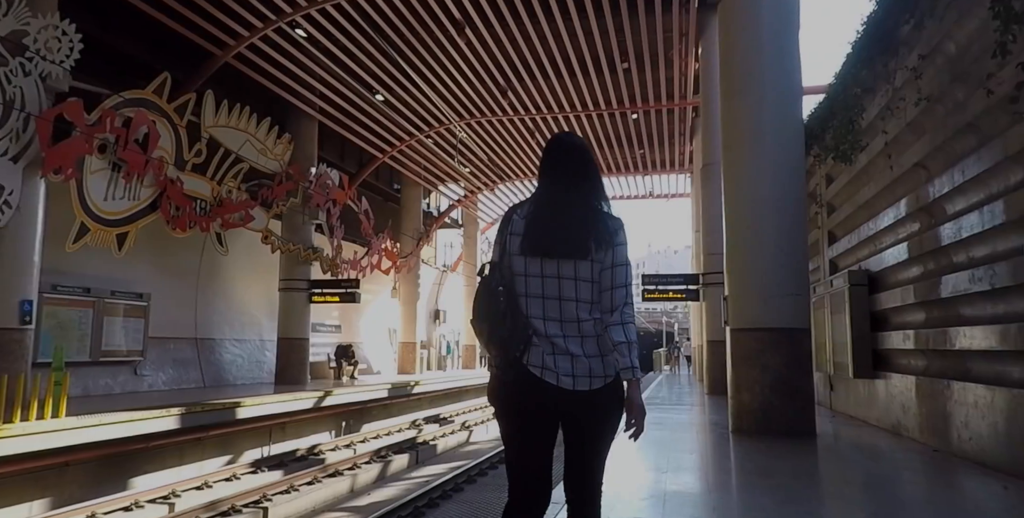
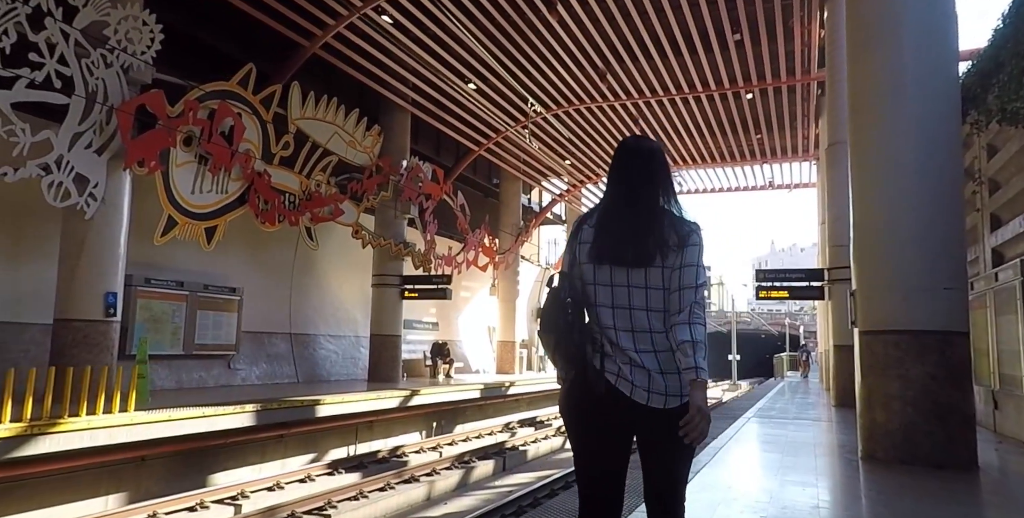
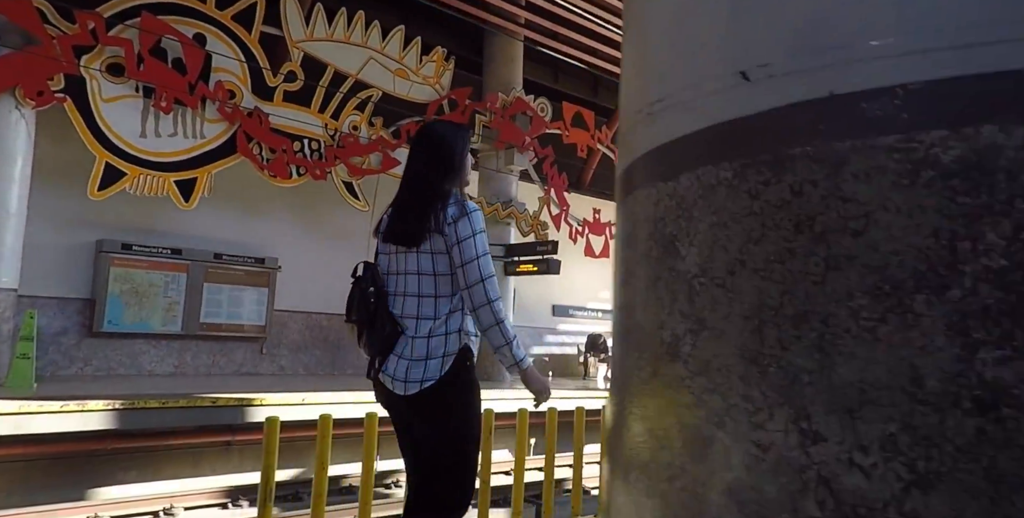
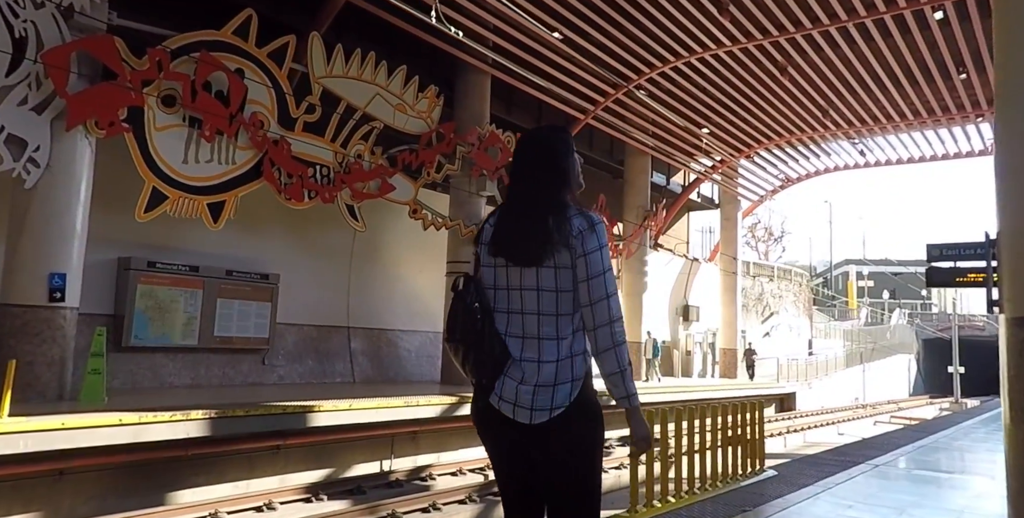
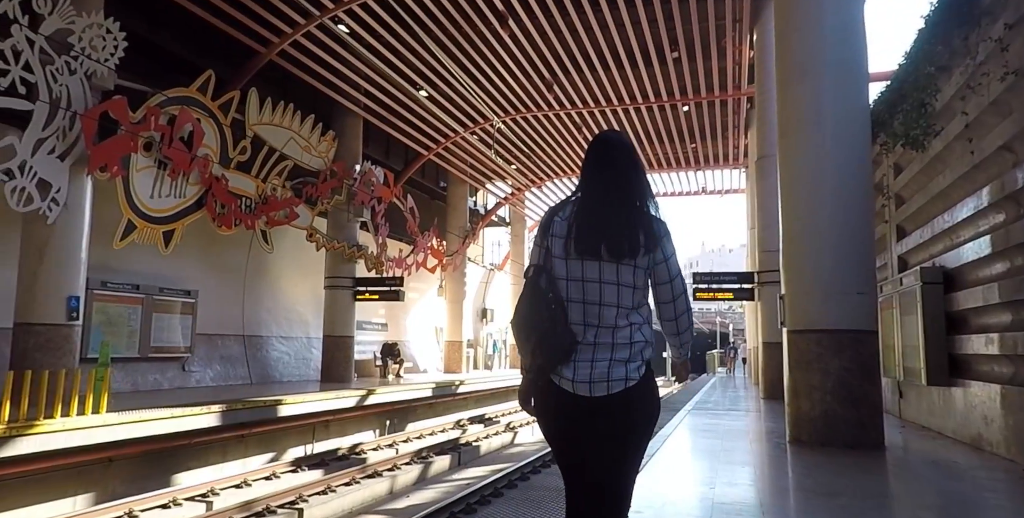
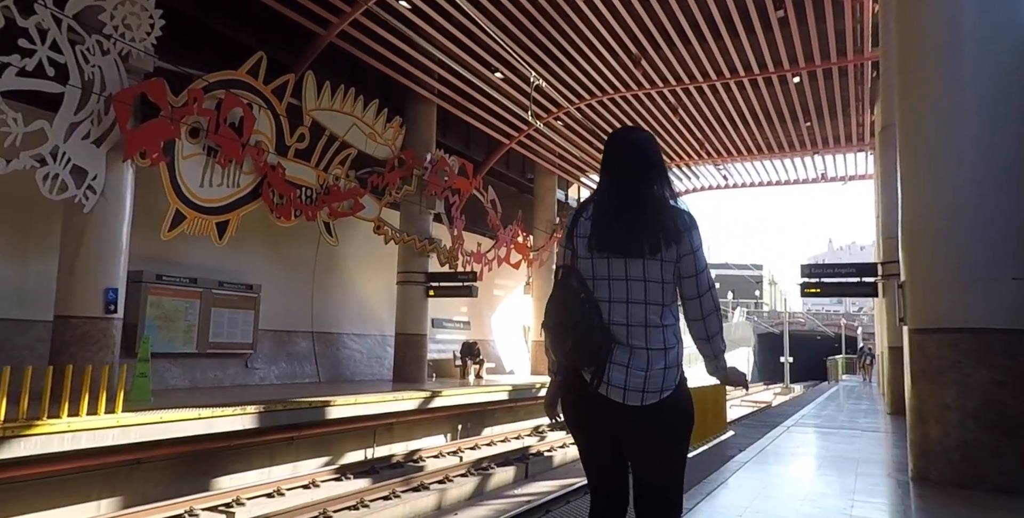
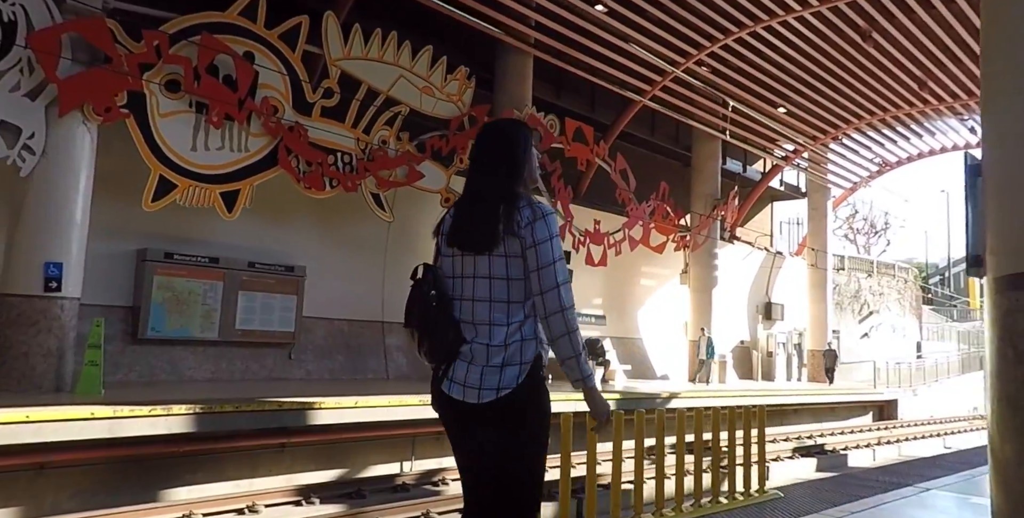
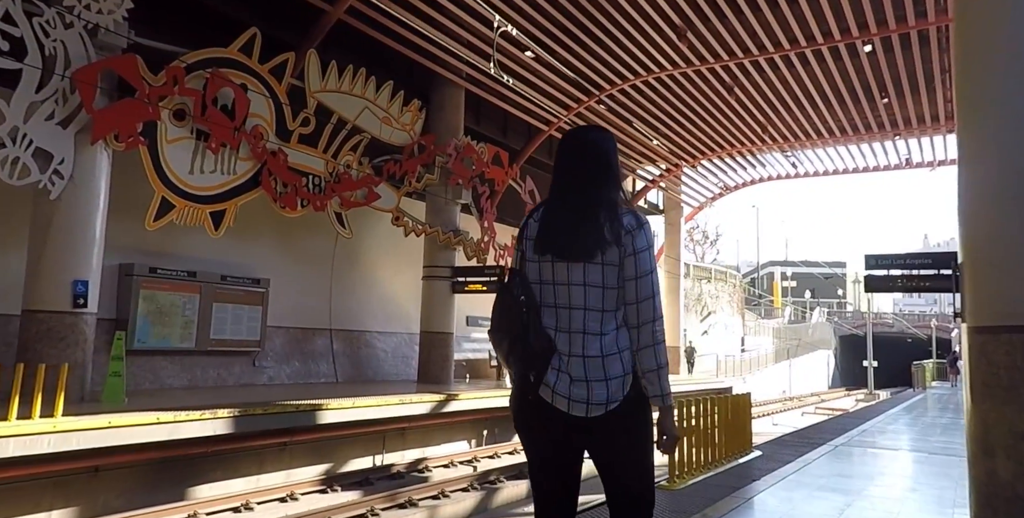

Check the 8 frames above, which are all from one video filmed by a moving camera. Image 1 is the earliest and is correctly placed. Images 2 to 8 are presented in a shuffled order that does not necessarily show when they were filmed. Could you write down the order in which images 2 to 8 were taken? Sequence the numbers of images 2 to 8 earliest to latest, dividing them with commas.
5, 2, 6, 8, 4, 7, 3
